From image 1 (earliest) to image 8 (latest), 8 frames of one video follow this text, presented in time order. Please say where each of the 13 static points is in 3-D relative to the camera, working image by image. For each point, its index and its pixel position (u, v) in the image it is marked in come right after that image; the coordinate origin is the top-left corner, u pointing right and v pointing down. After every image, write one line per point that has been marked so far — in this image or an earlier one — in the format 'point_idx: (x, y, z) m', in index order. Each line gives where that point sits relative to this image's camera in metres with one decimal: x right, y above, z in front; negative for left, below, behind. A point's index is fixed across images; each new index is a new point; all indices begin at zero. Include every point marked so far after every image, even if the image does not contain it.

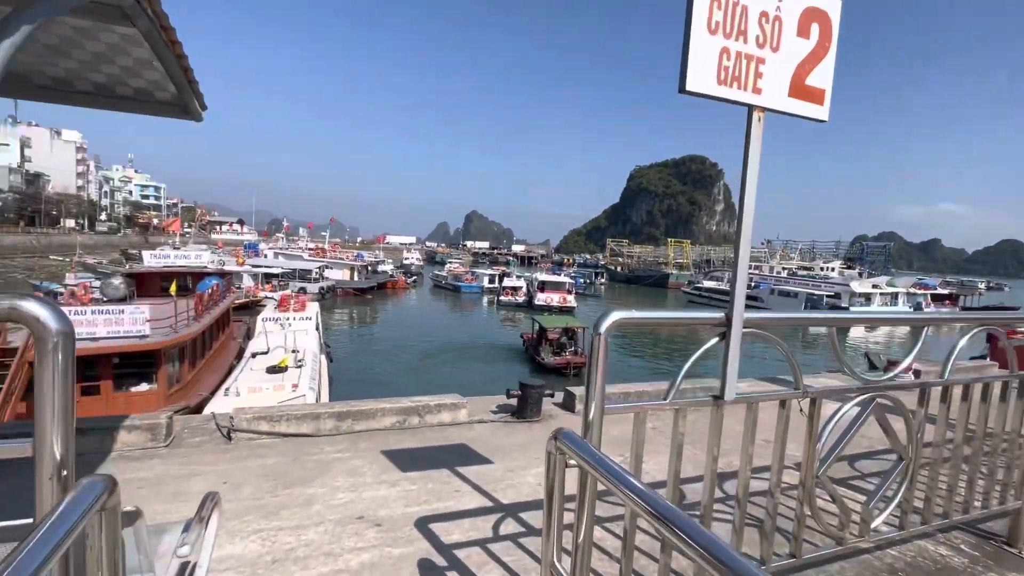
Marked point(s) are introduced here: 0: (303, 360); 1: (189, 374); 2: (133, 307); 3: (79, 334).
0: (-6.1, -2.1, +13.9) m
1: (-8.6, -2.3, +12.8) m
2: (-8.6, -0.4, +10.8) m
3: (-9.4, -1.0, +10.4) m
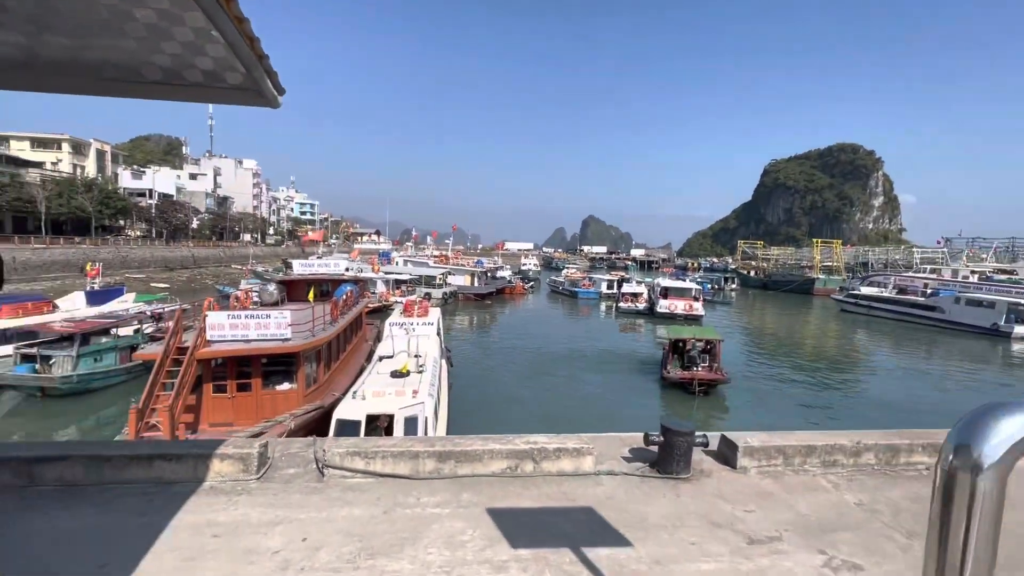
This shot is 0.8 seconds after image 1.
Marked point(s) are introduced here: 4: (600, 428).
0: (-2.6, -2.3, +14.1) m
1: (-5.4, -2.5, +13.7) m
2: (-5.8, -0.6, +11.8) m
3: (-6.7, -1.2, +11.6) m
4: (+3.0, -5.0, +16.8) m
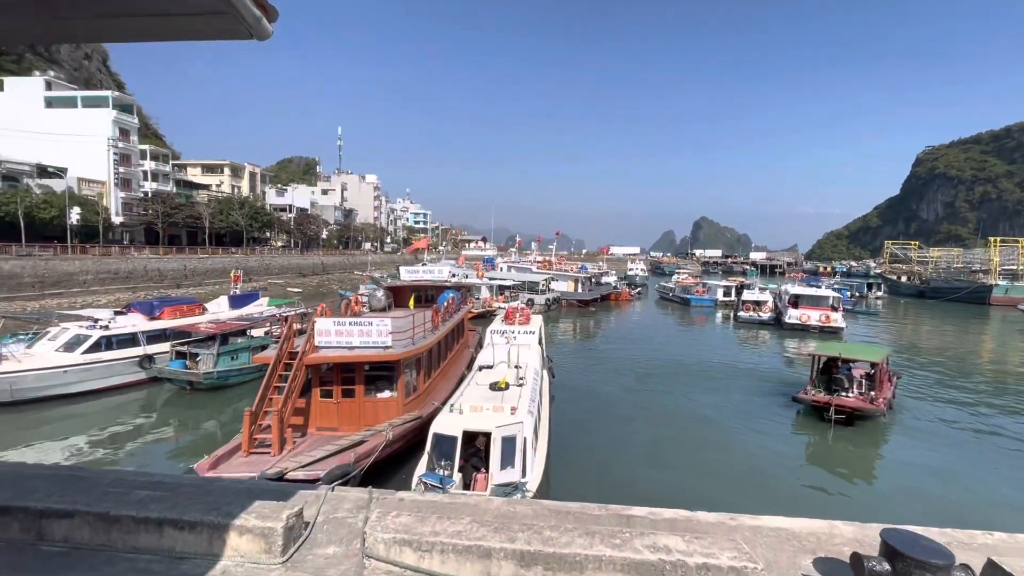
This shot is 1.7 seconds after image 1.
0: (+0.3, -2.5, +13.4) m
1: (-2.5, -2.7, +13.5) m
2: (-3.3, -0.8, +11.7) m
3: (-4.2, -1.3, +11.7) m
4: (+6.4, -5.3, +14.7) m
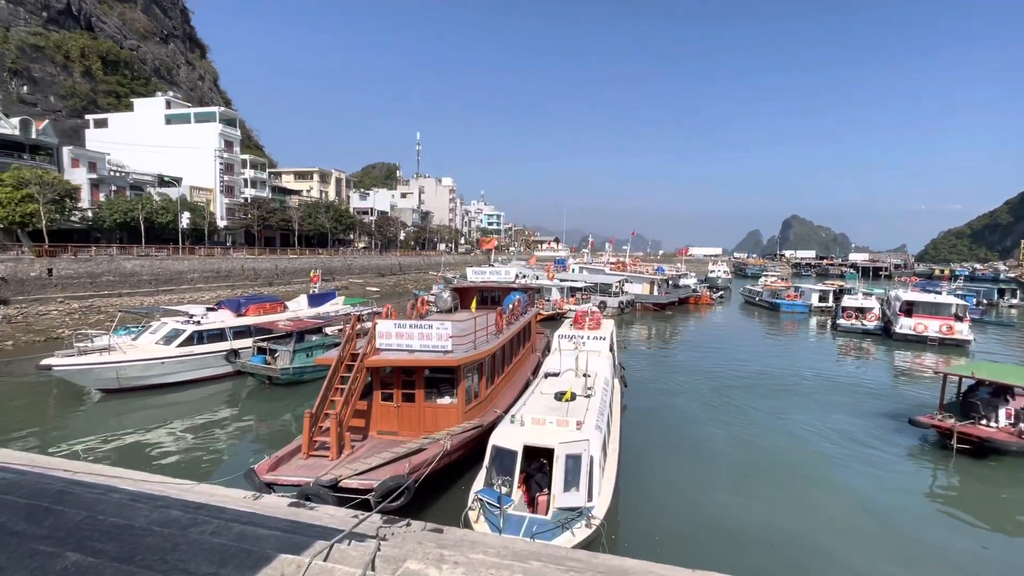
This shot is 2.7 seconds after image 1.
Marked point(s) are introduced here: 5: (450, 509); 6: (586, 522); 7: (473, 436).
0: (+2.1, -2.6, +12.4) m
1: (-0.7, -2.7, +12.9) m
2: (-1.7, -0.8, +11.3) m
3: (-2.7, -1.4, +11.4) m
4: (+8.2, -5.4, +12.8) m
5: (-1.4, -4.9, +10.4) m
6: (+1.3, -4.1, +8.3) m
7: (-0.9, -3.5, +11.3) m
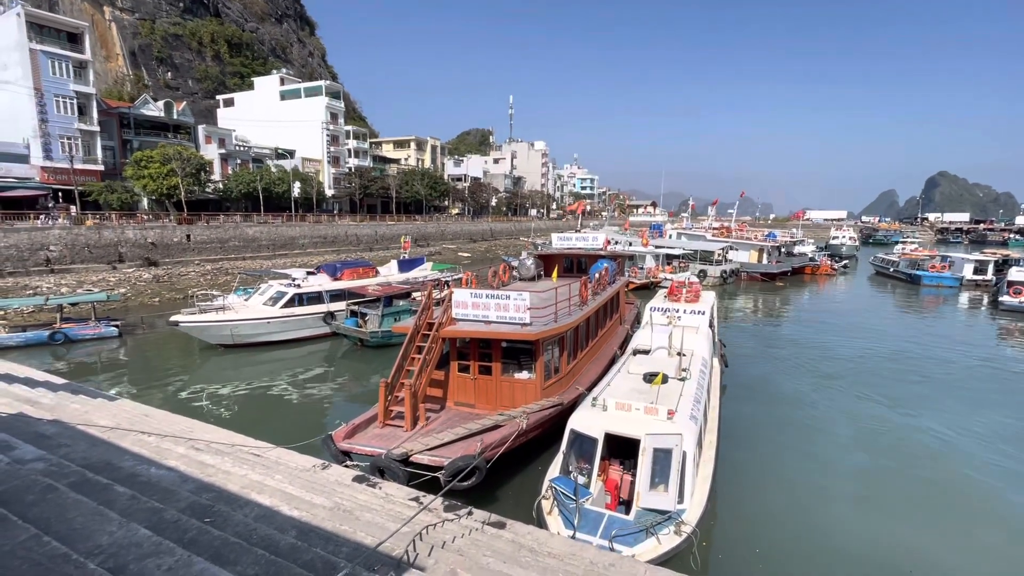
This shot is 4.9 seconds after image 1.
0: (+4.0, -1.9, +10.9) m
1: (+1.4, -1.9, +12.0) m
2: (+0.1, -0.1, +10.5) m
3: (-0.8, -0.6, +10.8) m
4: (+10.1, -4.8, +10.4) m
5: (+0.2, -4.2, +9.9) m
6: (+2.5, -3.6, +7.2) m
7: (+0.9, -2.8, +10.5) m
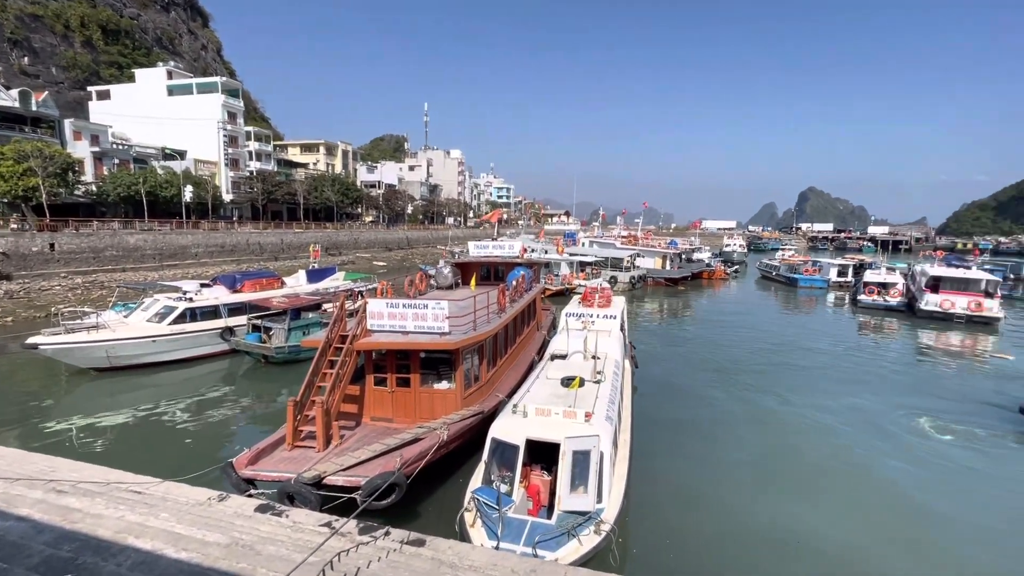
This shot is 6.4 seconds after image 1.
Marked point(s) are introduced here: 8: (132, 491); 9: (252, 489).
0: (+2.1, -2.0, +11.4) m
1: (-0.6, -2.1, +12.0) m
2: (-1.7, -0.3, +10.3) m
3: (-2.6, -0.8, +10.5) m
4: (+8.3, -4.8, +11.8) m
5: (-1.3, -4.4, +9.6) m
6: (+1.3, -3.7, +7.4) m
7: (-0.9, -3.0, +10.4) m
8: (-5.3, -2.8, +6.7) m
9: (-4.5, -3.5, +8.3) m
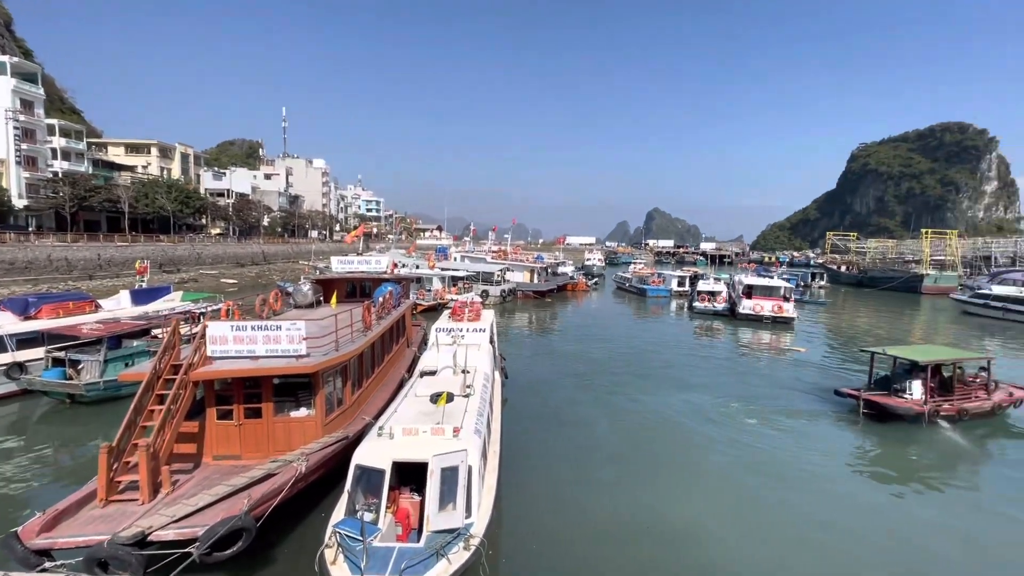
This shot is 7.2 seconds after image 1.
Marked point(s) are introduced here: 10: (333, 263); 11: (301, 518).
0: (-1.0, -2.4, +11.5) m
1: (-3.8, -2.6, +11.4) m
2: (-4.4, -0.7, +9.5) m
3: (-5.4, -1.2, +9.4) m
4: (+4.9, -5.1, +13.4) m
5: (-3.8, -4.8, +8.8) m
6: (-0.7, -3.9, +7.4) m
7: (-3.6, -3.4, +9.7) m
8: (-6.9, -3.2, +5.0) m
9: (-6.5, -3.8, +6.7) m
10: (-7.0, +1.0, +19.0) m
11: (-4.1, -4.5, +9.4) m
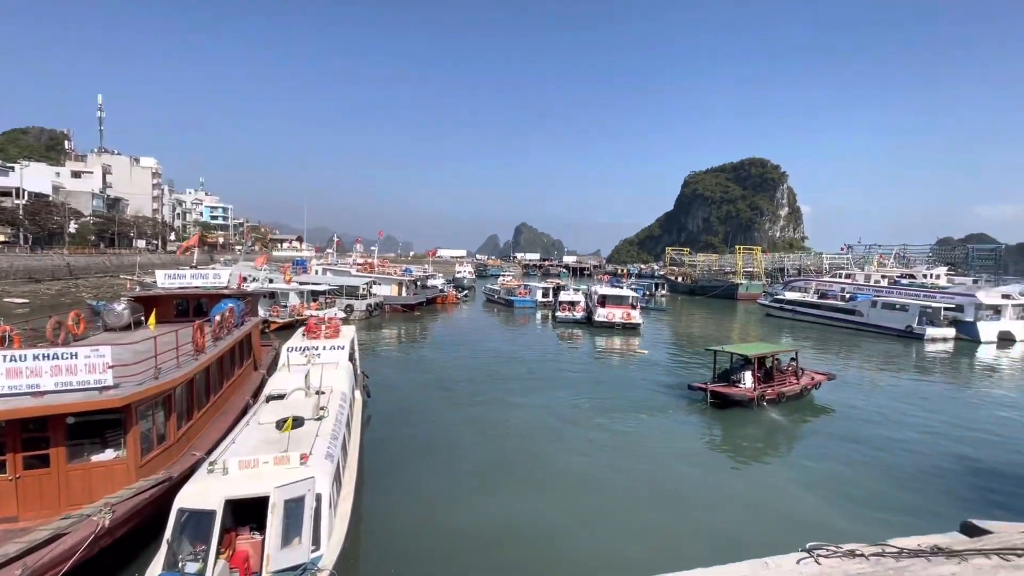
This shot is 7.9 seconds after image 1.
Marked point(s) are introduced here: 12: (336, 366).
0: (-4.2, -2.7, +10.7) m
1: (-6.9, -2.9, +9.9) m
2: (-7.0, -1.0, +8.0) m
3: (-7.9, -1.6, +7.6) m
4: (+1.0, -5.4, +14.1) m
5: (-6.2, -5.1, +7.4) m
6: (-2.9, -4.2, +6.8) m
7: (-6.3, -3.7, +8.4) m
8: (-8.2, -3.4, +2.9) m
9: (-8.3, -4.1, +4.6) m
10: (-12.0, +0.3, +16.5) m
11: (-6.6, -4.8, +7.8) m
12: (-5.3, -2.3, +14.3) m
